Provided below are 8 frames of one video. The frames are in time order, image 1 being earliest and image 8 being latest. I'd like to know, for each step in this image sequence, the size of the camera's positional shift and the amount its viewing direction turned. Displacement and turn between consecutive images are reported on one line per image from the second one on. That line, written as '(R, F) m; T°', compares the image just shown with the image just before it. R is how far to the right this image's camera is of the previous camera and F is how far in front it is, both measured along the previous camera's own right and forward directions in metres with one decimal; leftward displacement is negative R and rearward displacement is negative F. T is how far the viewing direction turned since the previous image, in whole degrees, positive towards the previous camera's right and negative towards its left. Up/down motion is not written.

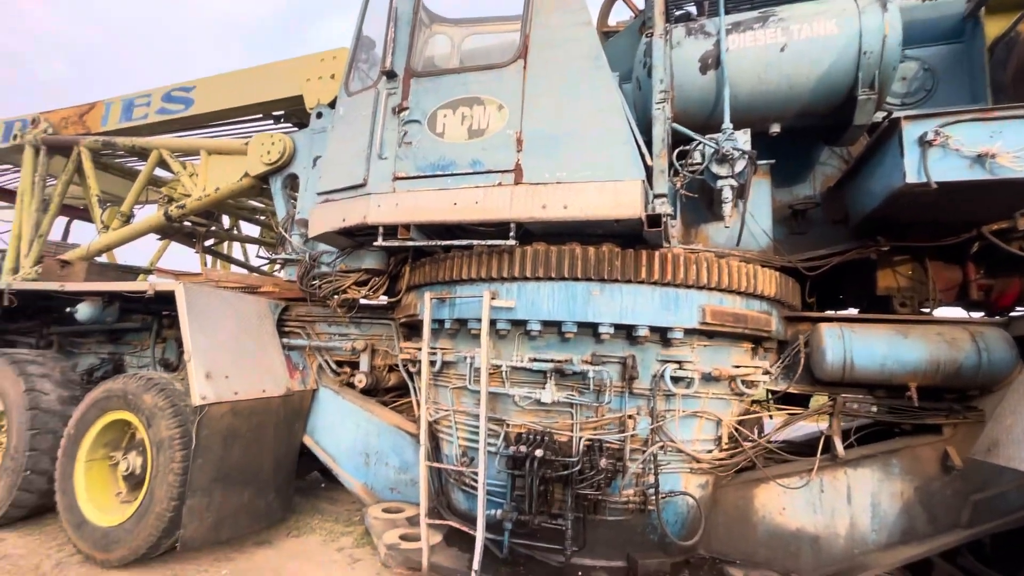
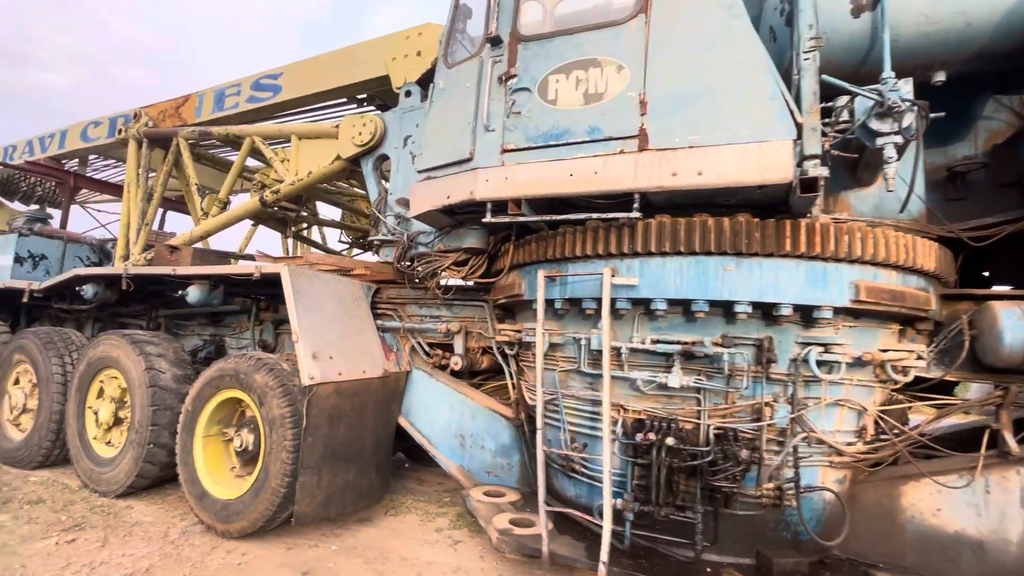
(-0.4, +0.1) m; -6°
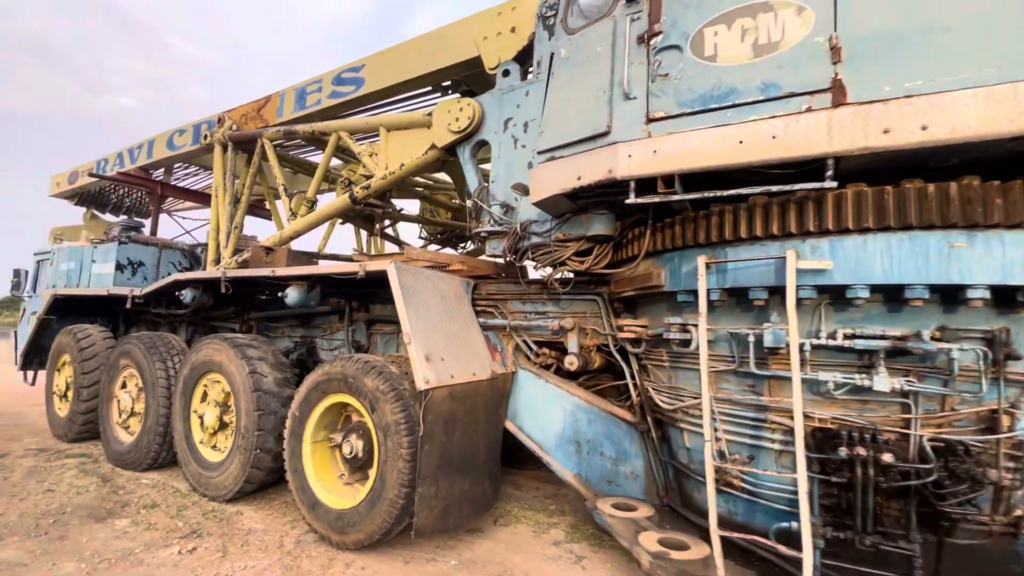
(-0.6, +0.3) m; -5°
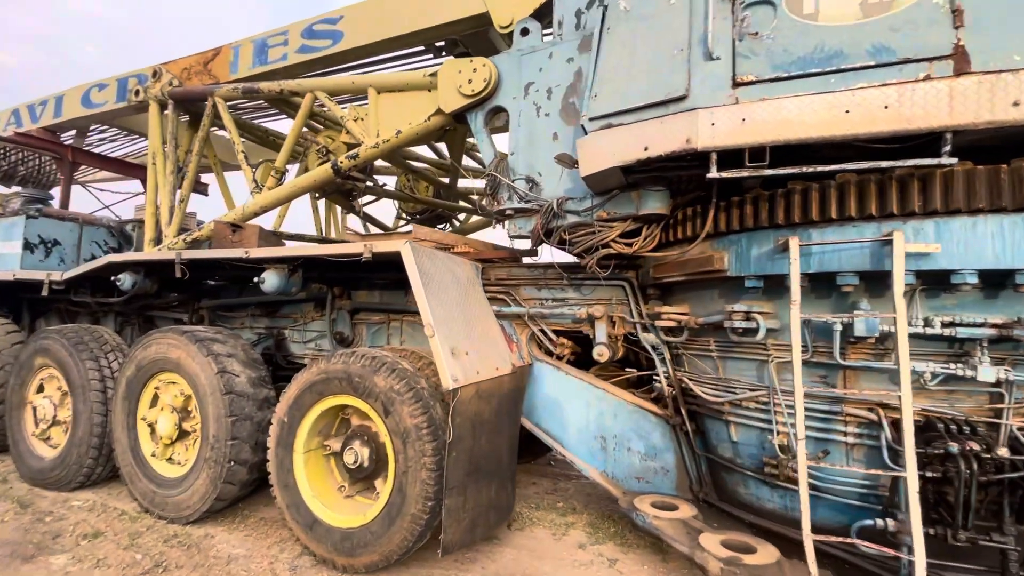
(-0.6, +0.4) m; +8°
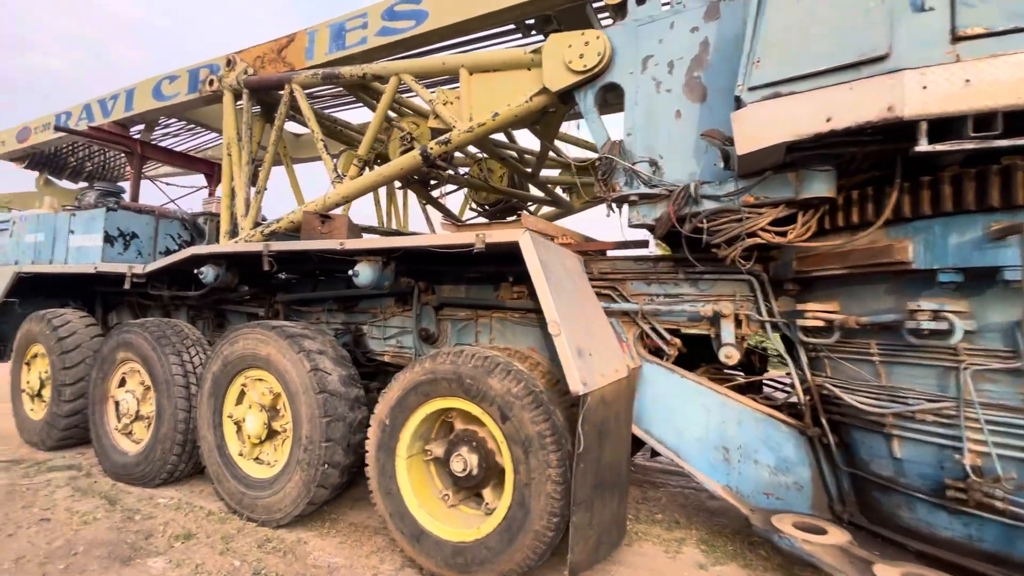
(-0.6, +0.3) m; -3°
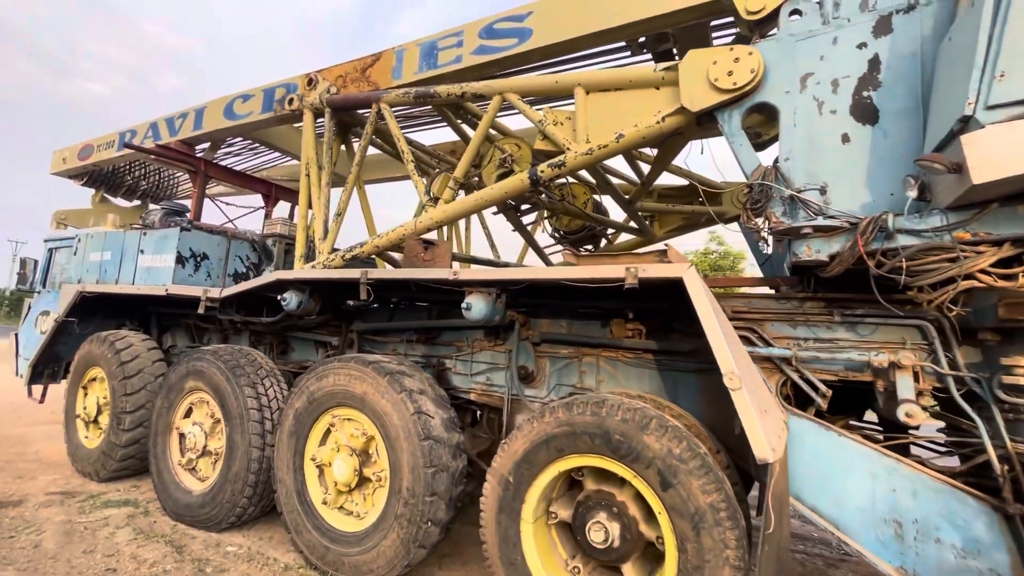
(-0.7, +0.3) m; -2°
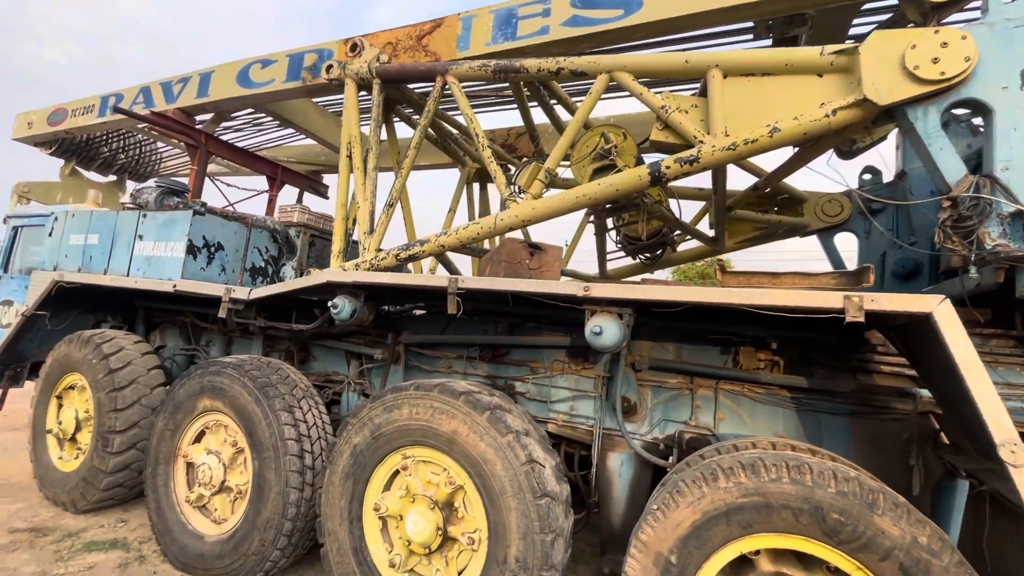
(-0.9, +0.7) m; +4°
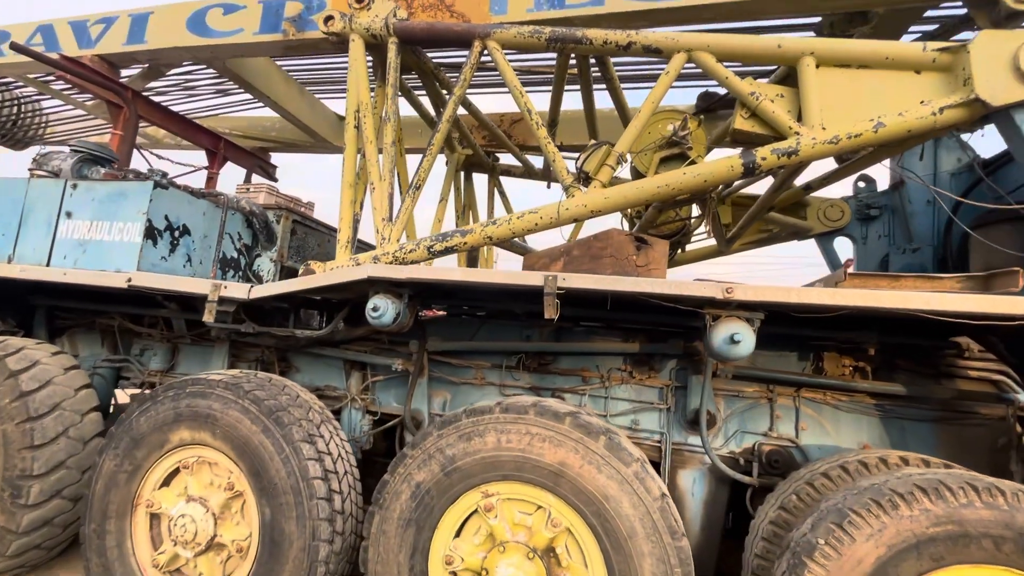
(-0.9, +0.5) m; +11°
